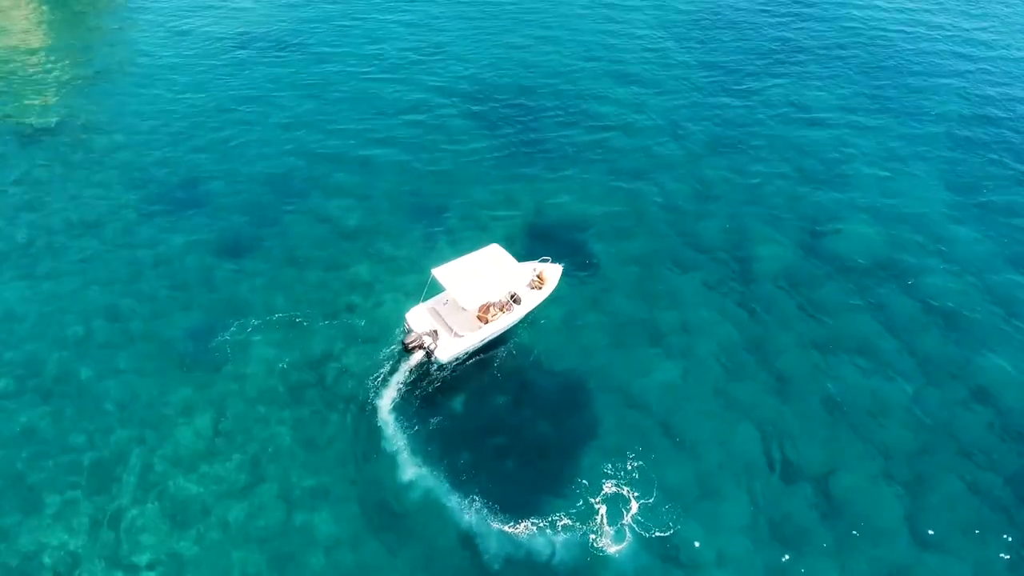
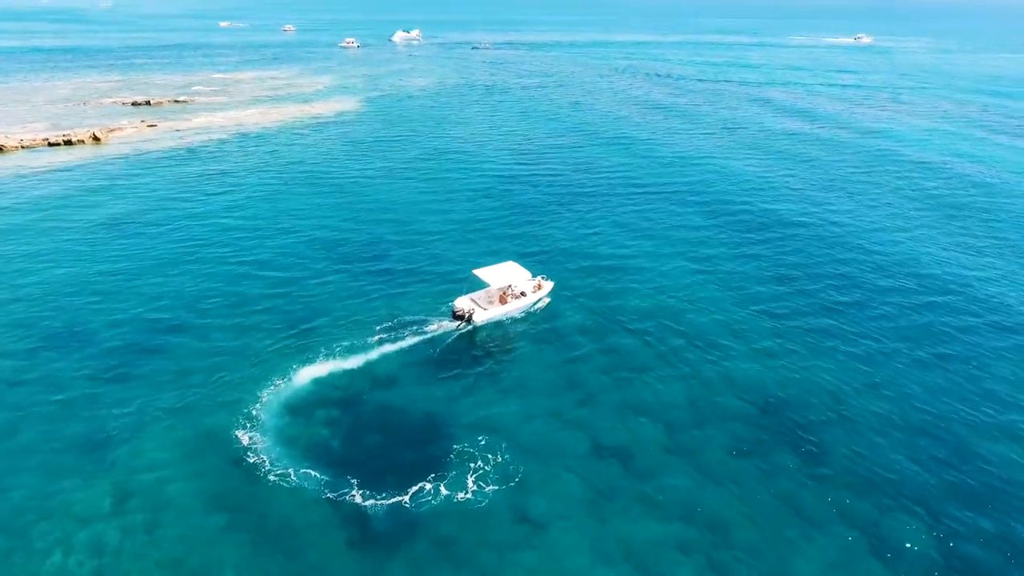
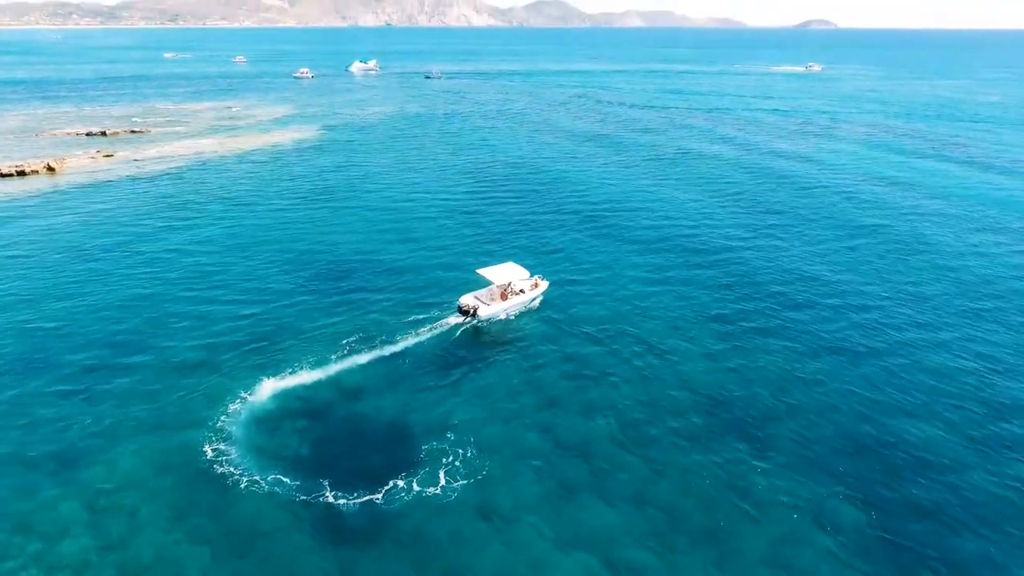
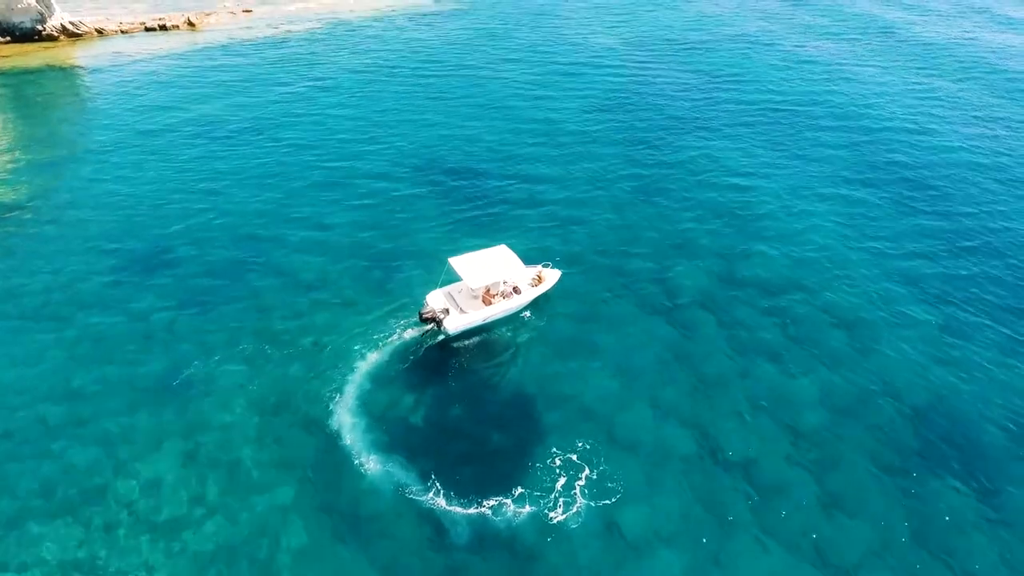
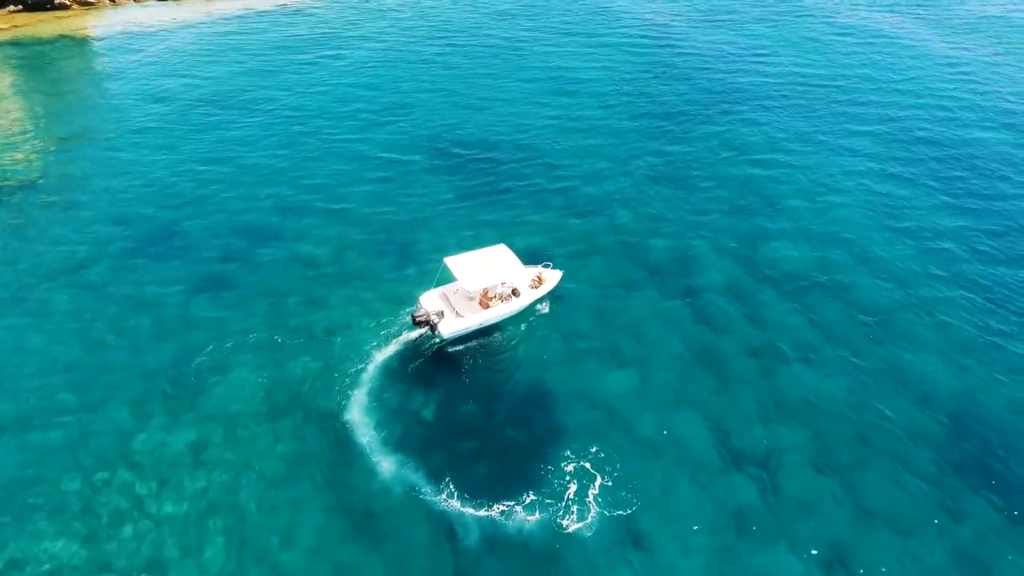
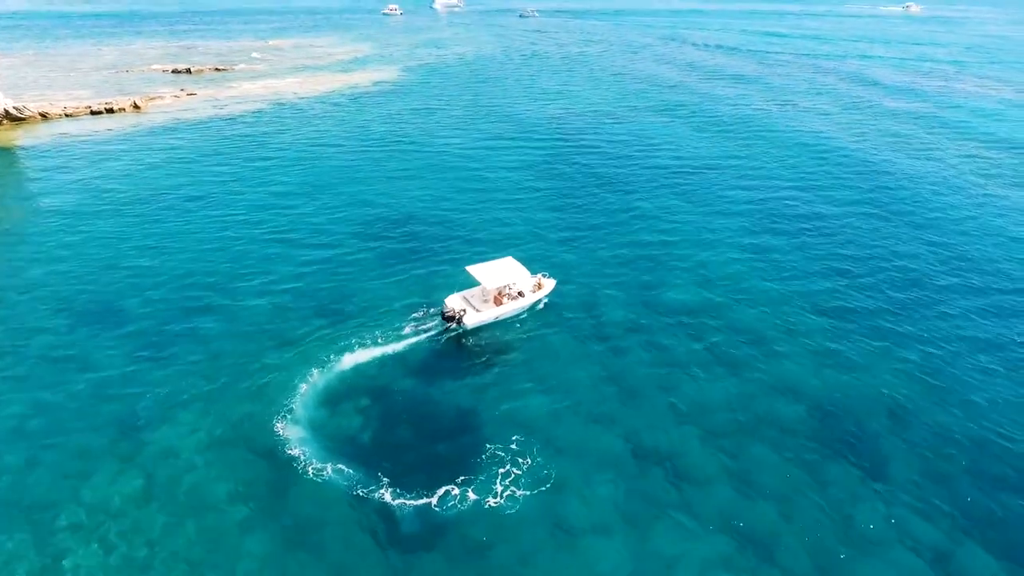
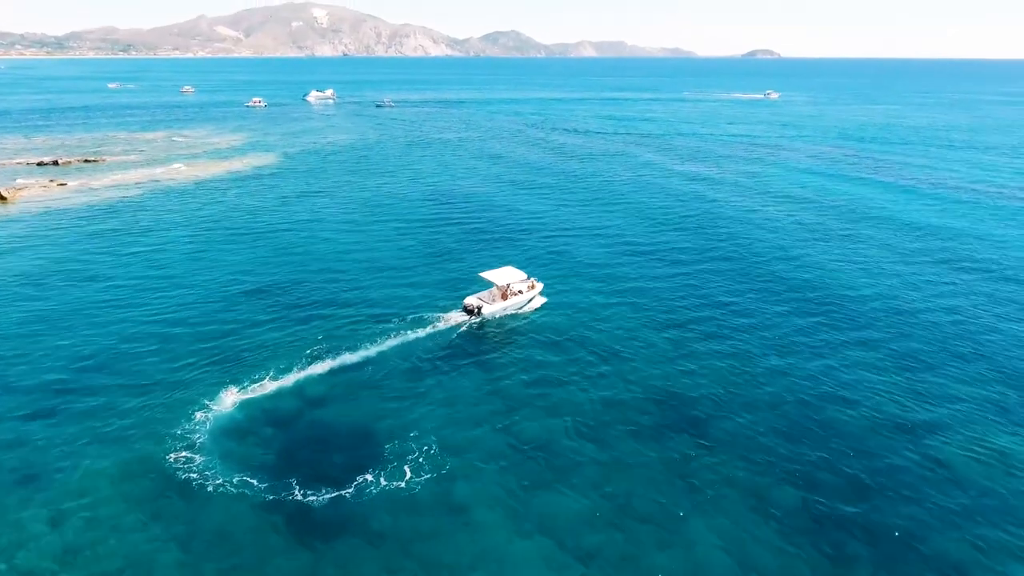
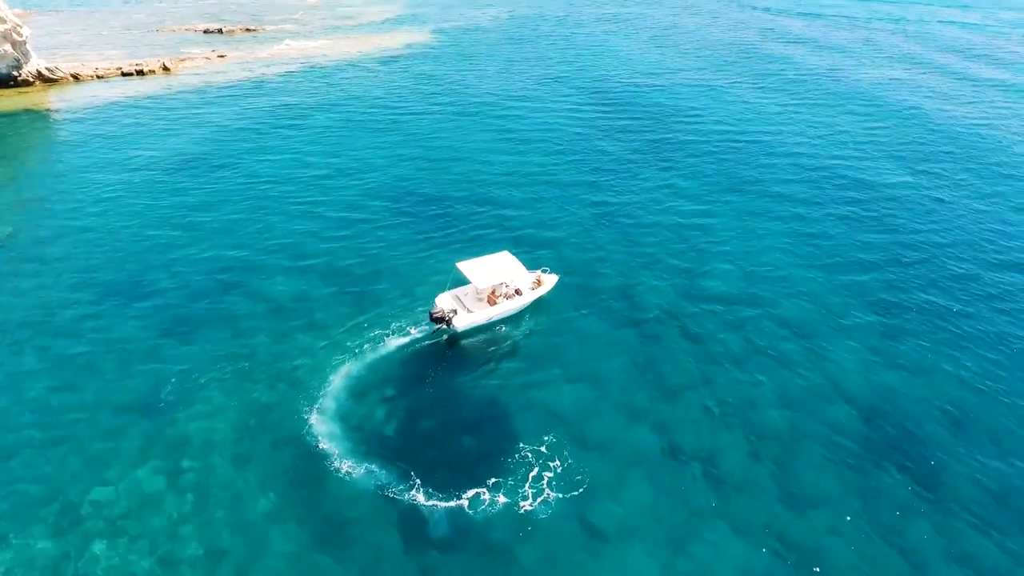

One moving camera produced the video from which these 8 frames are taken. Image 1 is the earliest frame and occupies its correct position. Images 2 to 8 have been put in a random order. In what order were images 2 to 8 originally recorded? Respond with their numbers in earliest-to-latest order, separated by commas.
5, 4, 8, 6, 2, 3, 7
